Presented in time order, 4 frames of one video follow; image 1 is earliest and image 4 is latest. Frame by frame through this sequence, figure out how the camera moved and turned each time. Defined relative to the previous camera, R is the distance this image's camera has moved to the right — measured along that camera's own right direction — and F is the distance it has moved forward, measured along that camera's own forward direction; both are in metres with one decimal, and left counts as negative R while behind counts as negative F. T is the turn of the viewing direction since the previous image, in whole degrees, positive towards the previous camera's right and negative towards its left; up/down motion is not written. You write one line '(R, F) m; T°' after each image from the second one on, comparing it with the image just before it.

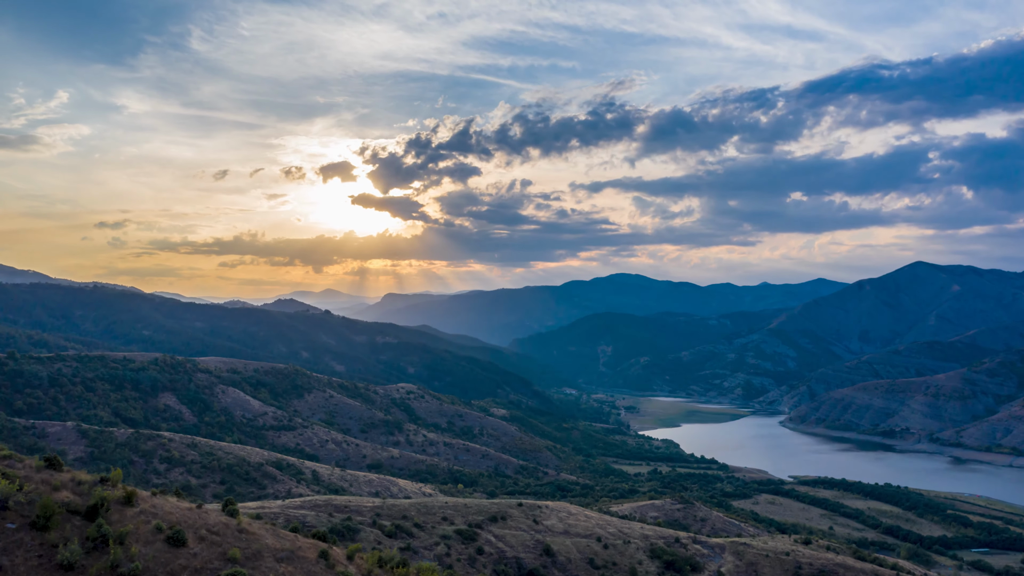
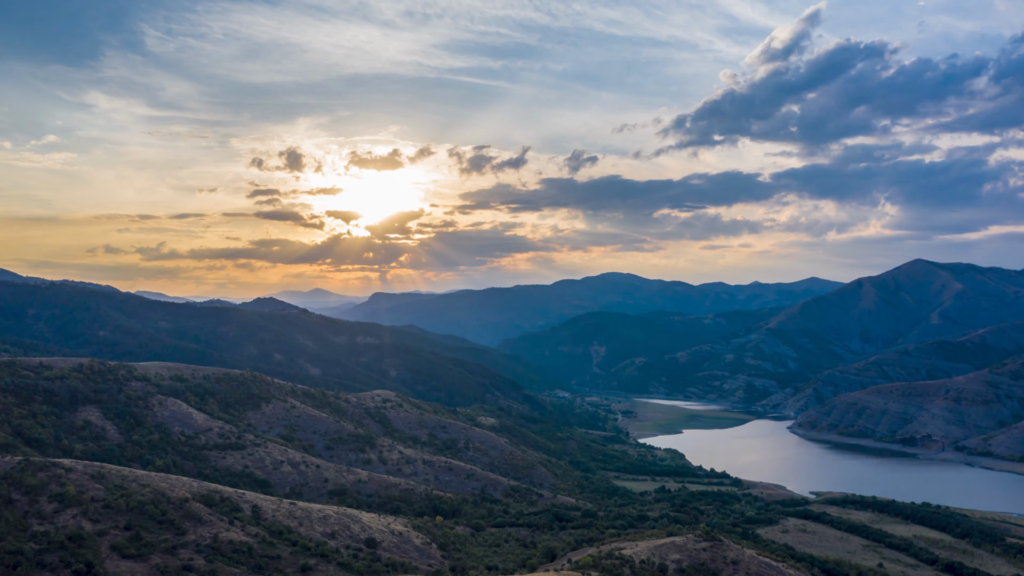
(+0.1, +9.3) m; +1°
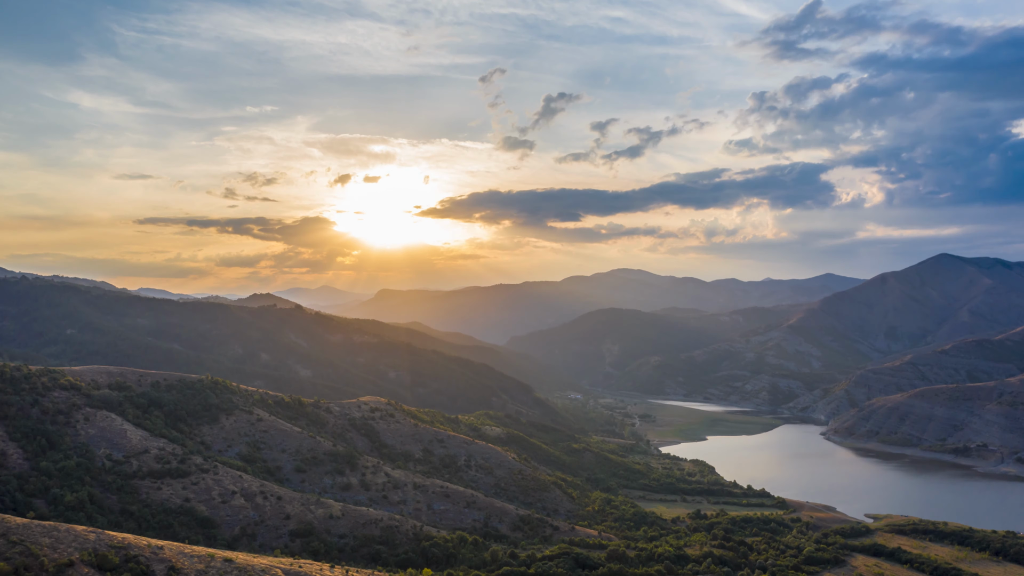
(-0.1, +10.5) m; -1°
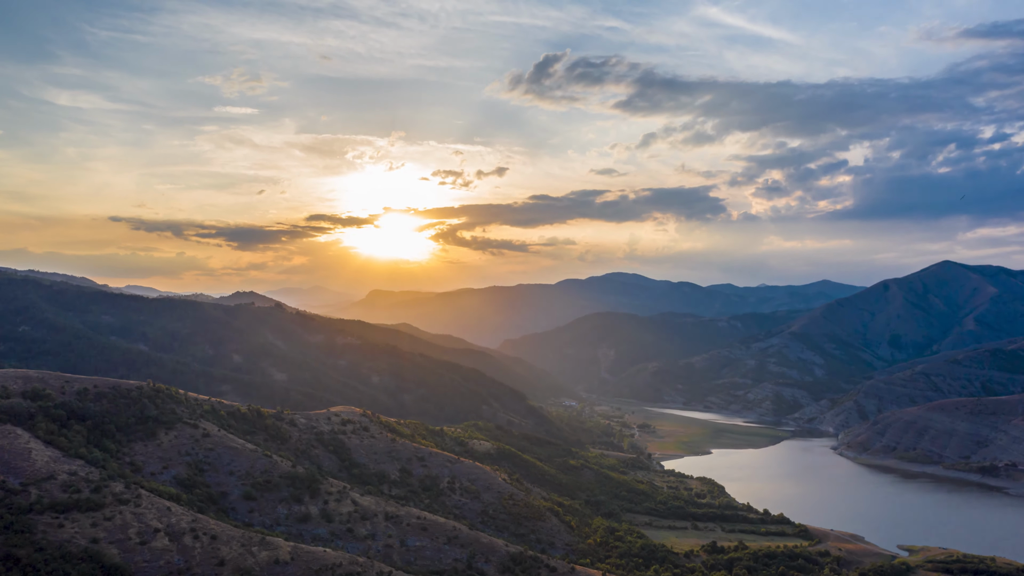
(+0.1, +7.6) m; +1°
